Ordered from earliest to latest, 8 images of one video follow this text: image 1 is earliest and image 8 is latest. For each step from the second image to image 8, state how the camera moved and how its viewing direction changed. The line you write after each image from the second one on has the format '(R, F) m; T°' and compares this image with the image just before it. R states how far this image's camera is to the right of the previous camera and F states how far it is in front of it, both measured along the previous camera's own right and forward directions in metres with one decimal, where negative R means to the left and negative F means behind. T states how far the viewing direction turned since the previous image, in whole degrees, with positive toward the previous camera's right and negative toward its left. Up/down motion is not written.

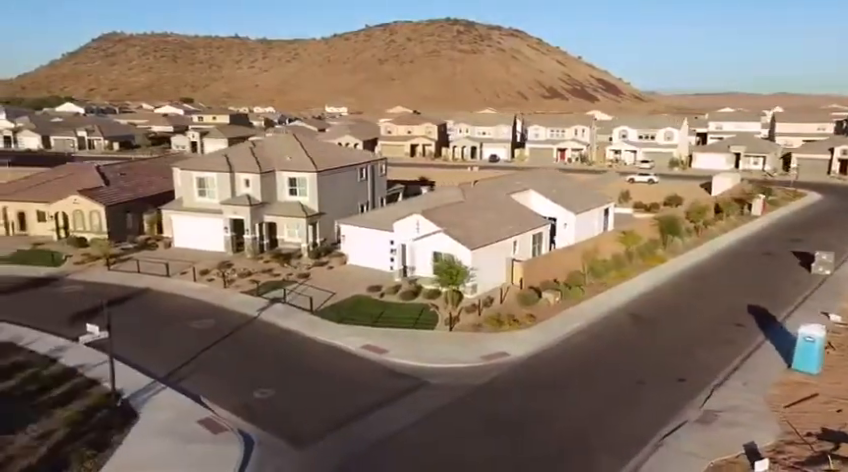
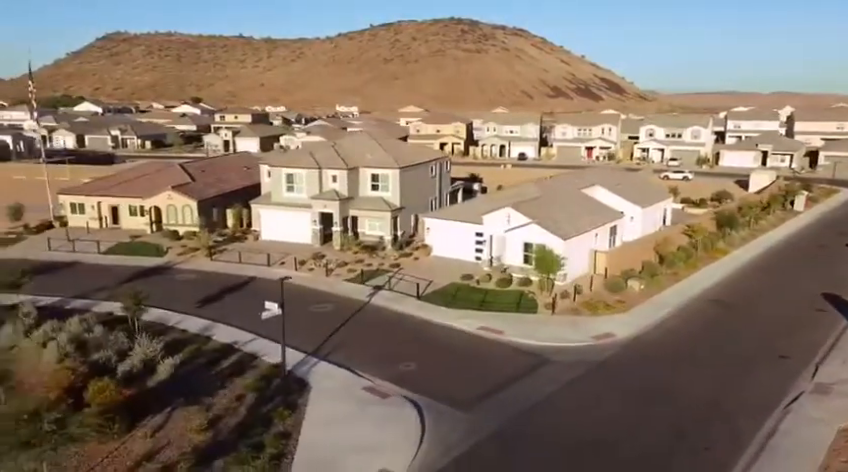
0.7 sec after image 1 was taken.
(-4.4, -1.9) m; 0°
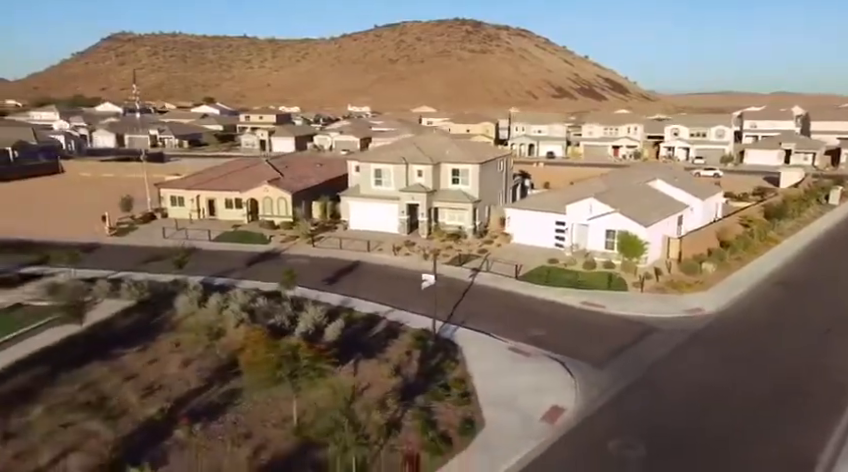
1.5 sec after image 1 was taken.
(-4.9, -3.1) m; 0°
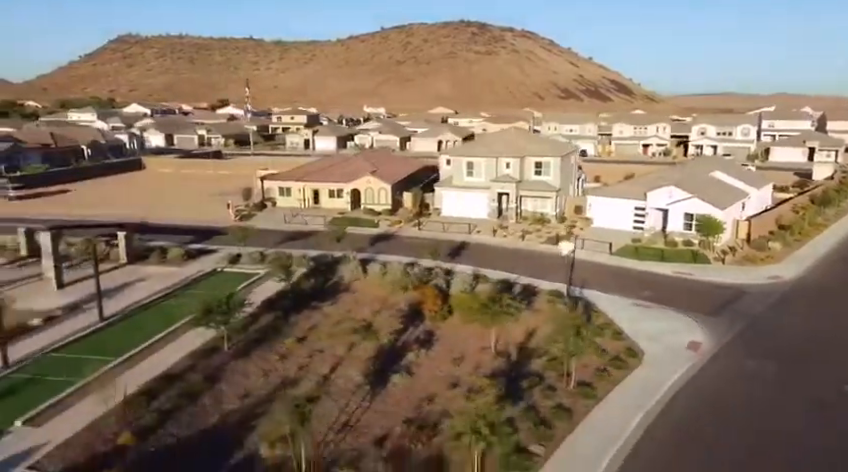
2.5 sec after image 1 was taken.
(-6.1, -4.7) m; 0°
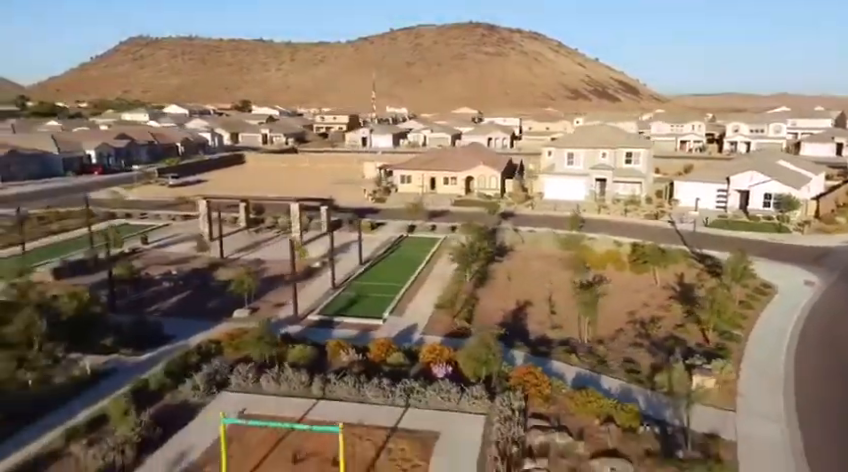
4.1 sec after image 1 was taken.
(-8.7, -7.2) m; -1°
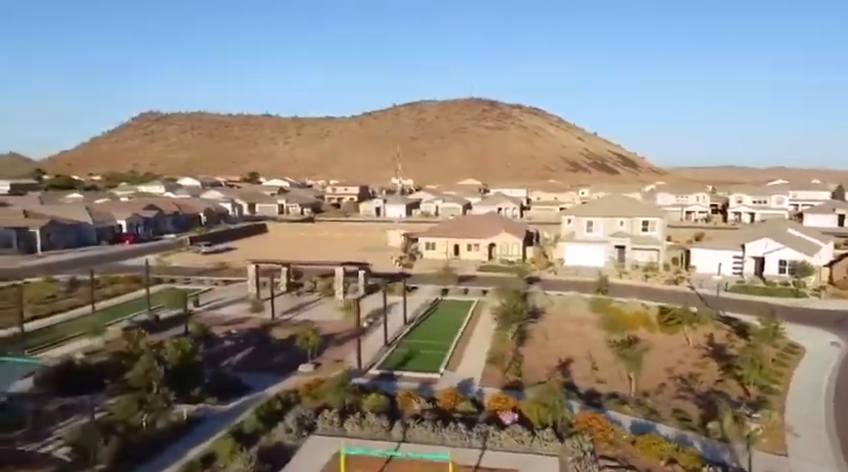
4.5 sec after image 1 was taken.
(-2.1, -1.8) m; 0°
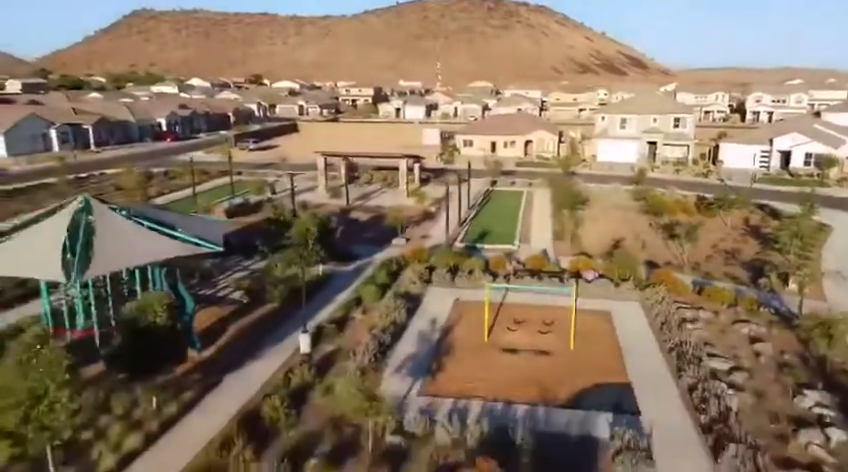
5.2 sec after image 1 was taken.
(-3.4, -2.8) m; 0°
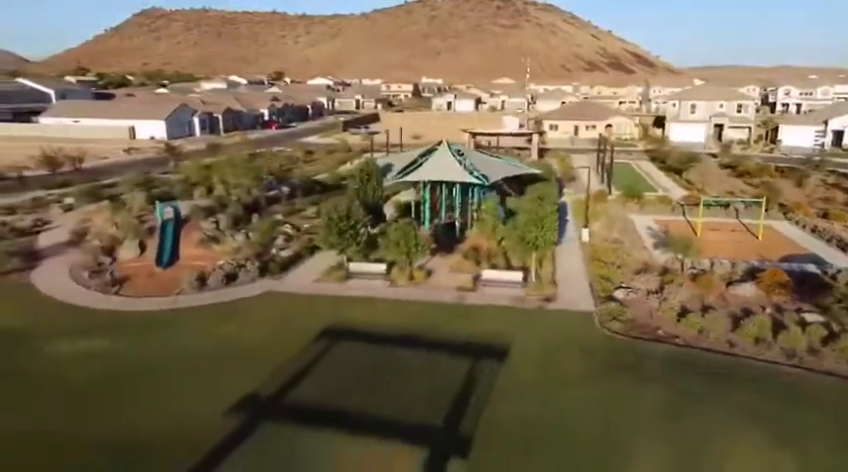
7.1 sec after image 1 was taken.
(-9.3, -7.5) m; -1°
